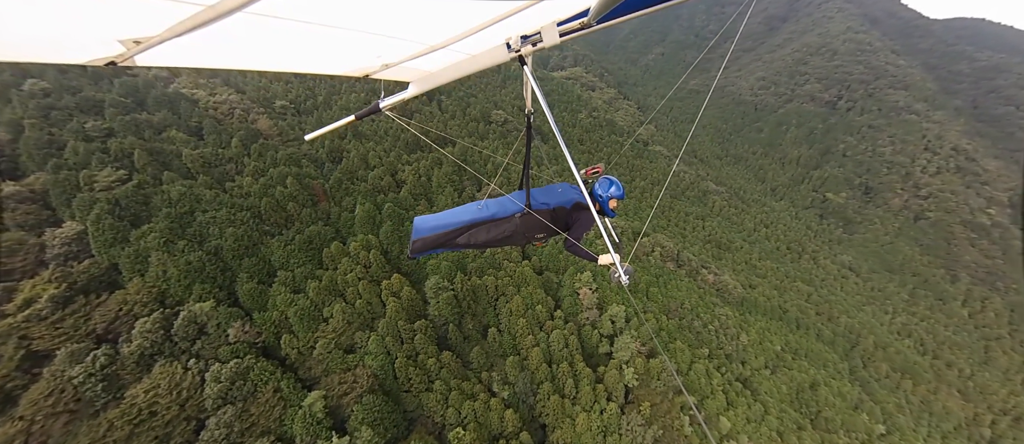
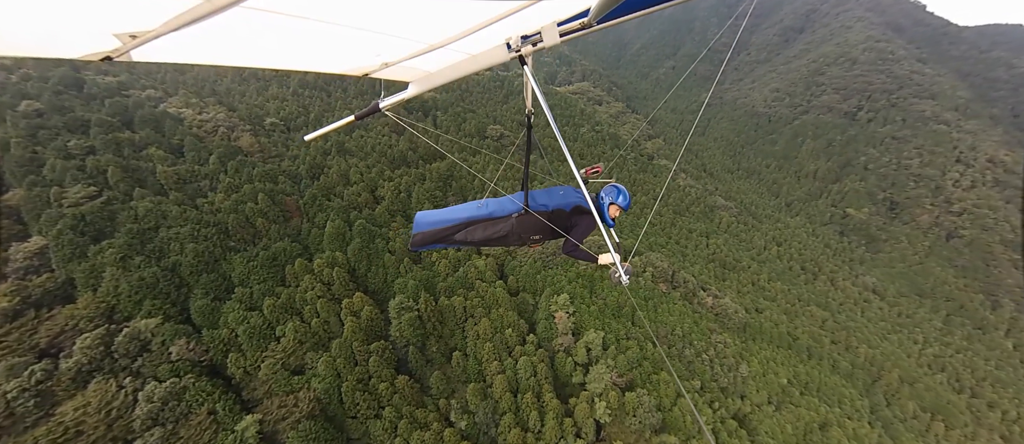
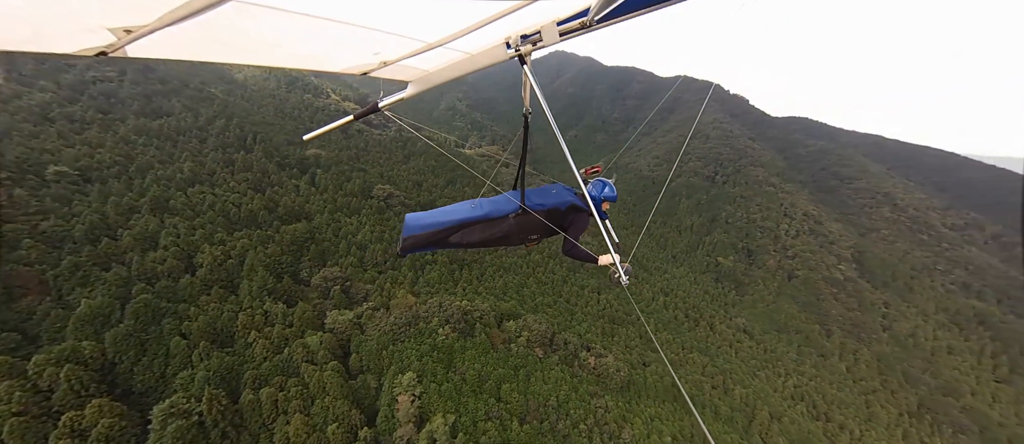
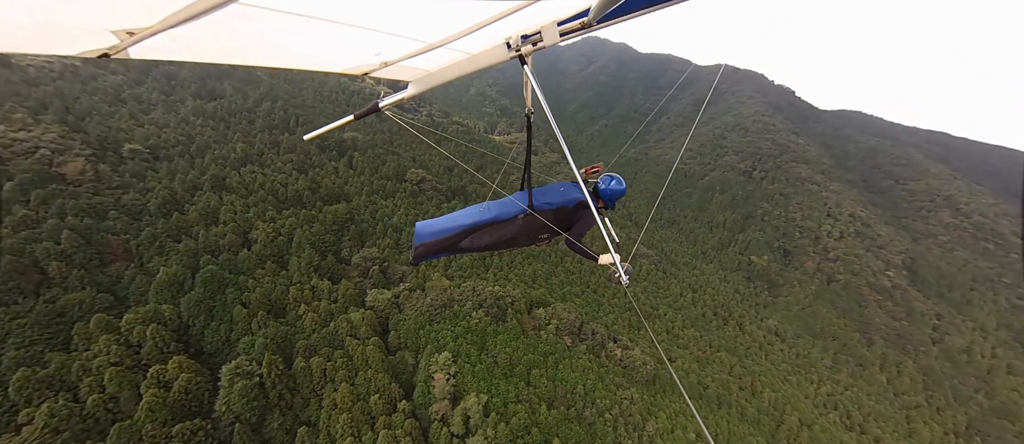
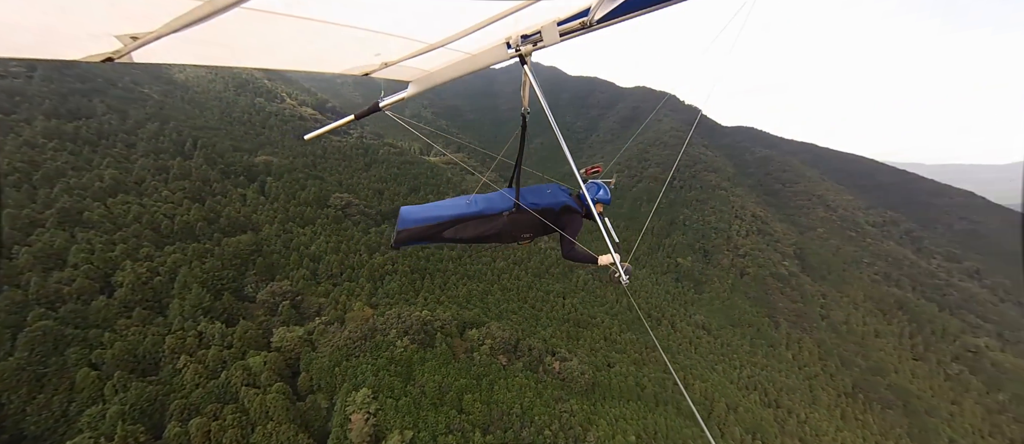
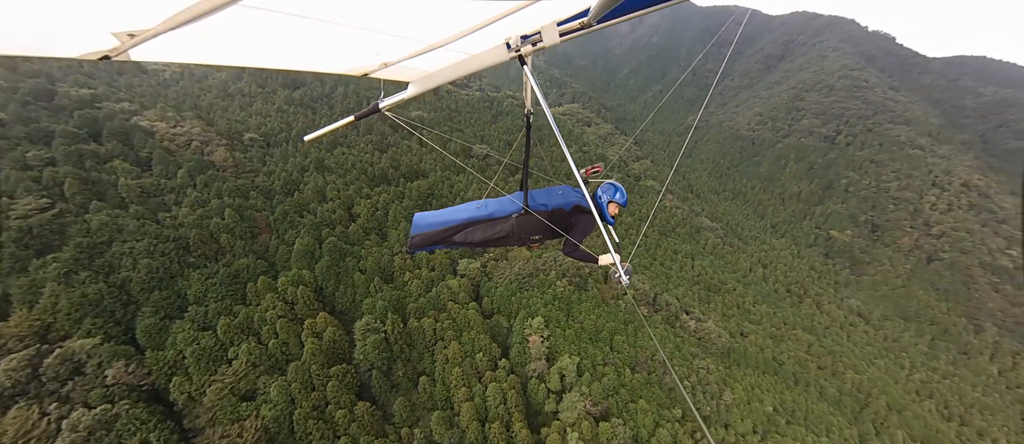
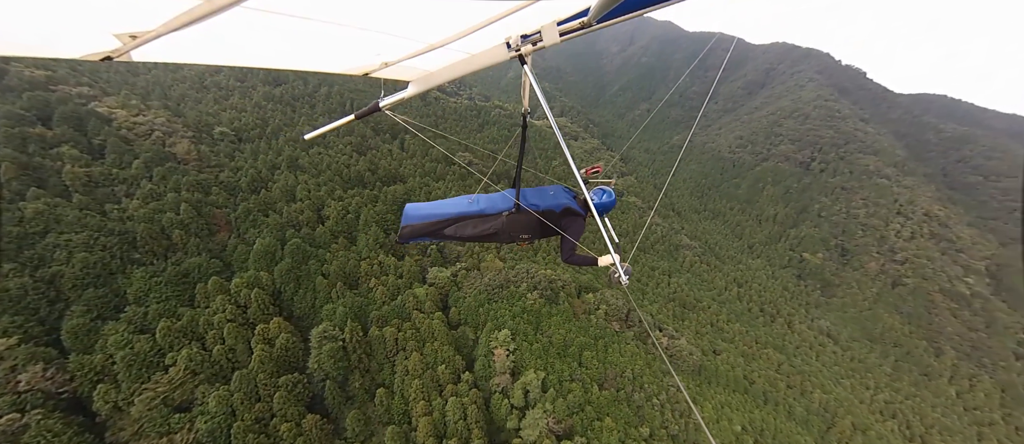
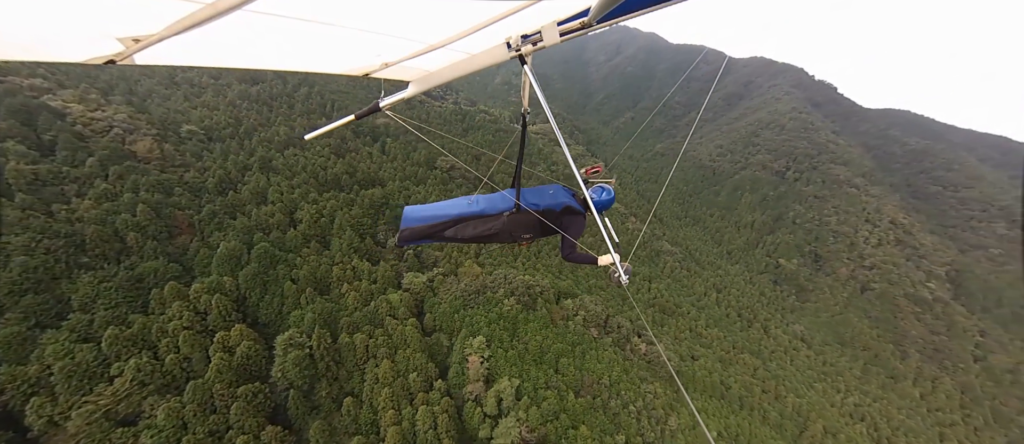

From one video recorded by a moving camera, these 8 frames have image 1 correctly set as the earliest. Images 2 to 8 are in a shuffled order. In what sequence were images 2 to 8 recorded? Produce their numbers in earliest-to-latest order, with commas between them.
2, 6, 7, 8, 4, 3, 5
